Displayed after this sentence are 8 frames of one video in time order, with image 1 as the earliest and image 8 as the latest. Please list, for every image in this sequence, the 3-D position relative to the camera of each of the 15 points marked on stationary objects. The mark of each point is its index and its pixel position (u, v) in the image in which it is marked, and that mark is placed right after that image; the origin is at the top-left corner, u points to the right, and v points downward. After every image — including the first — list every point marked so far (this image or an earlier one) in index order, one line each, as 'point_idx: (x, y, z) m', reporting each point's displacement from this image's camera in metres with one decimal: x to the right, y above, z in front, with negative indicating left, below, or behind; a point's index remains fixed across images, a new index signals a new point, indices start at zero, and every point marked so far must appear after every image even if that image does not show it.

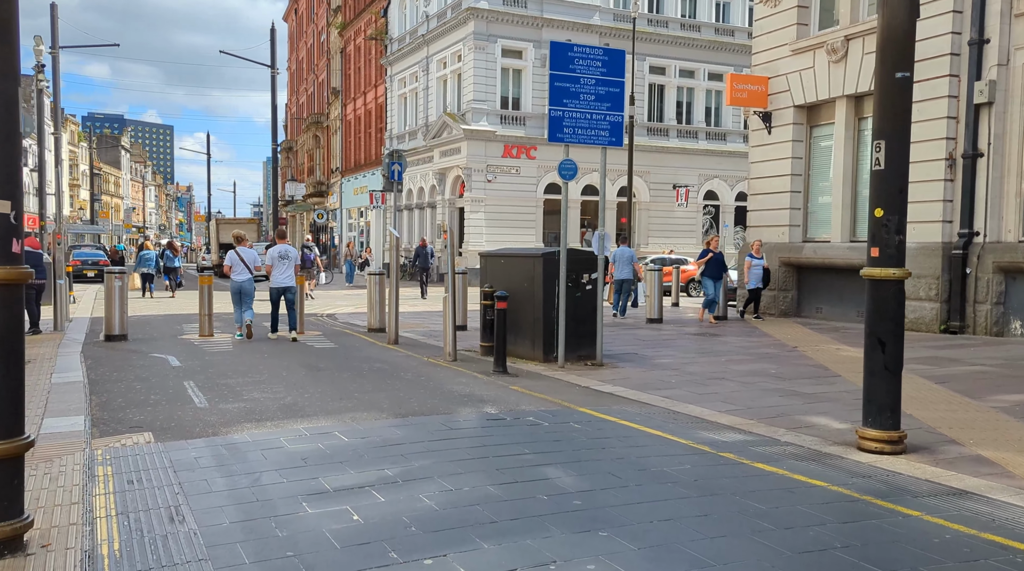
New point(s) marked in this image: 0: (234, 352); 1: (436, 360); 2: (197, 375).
0: (-3.8, -0.9, +12.8) m
1: (-1.0, -0.9, +11.7) m
2: (-3.5, -1.0, +10.6) m
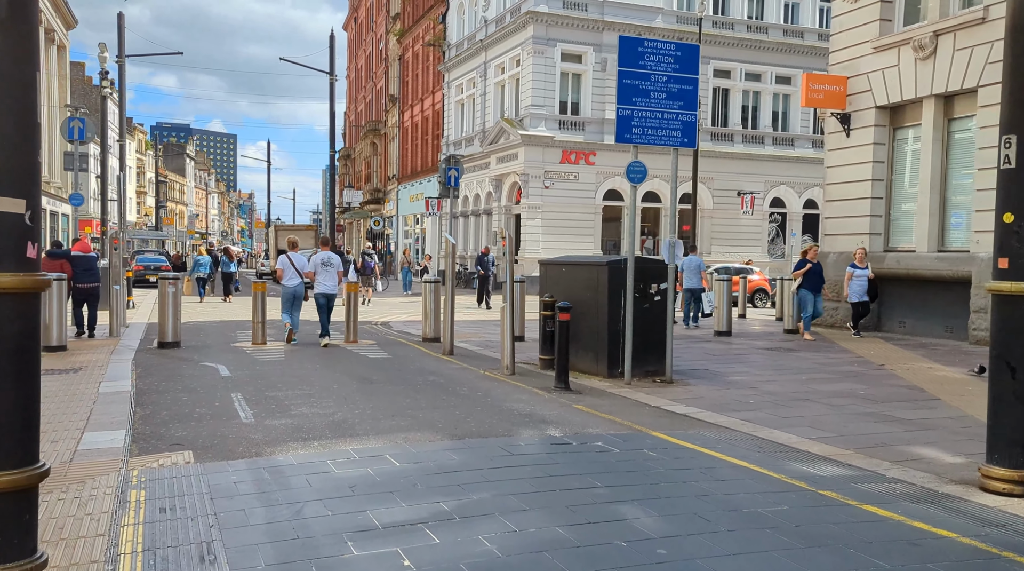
0: (-3.0, -1.0, +12.4) m
1: (-0.2, -1.0, +11.2) m
2: (-2.8, -1.1, +10.1) m
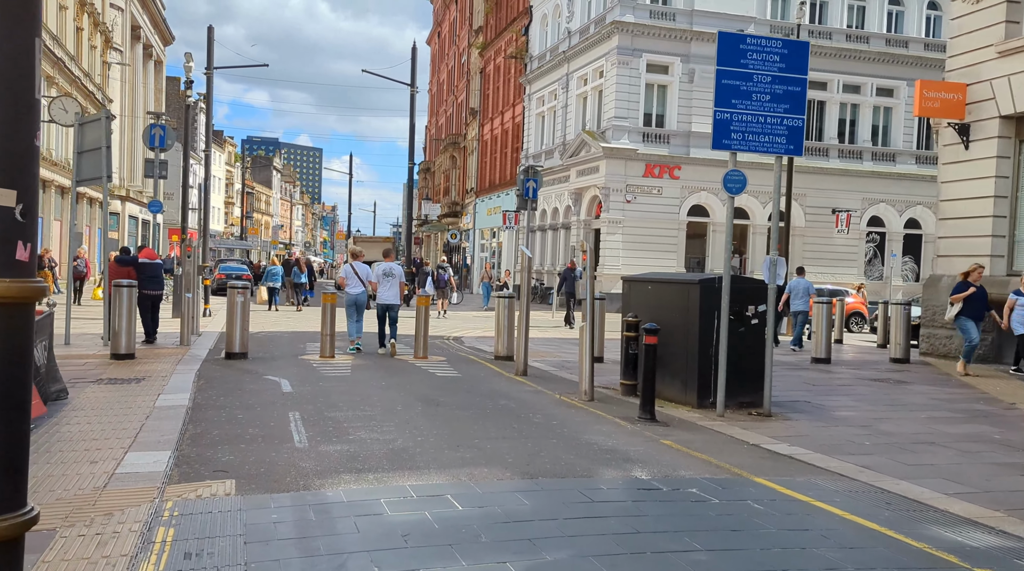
0: (-2.0, -1.1, +11.8) m
1: (+0.6, -1.2, +10.3) m
2: (-2.1, -1.2, +9.5) m
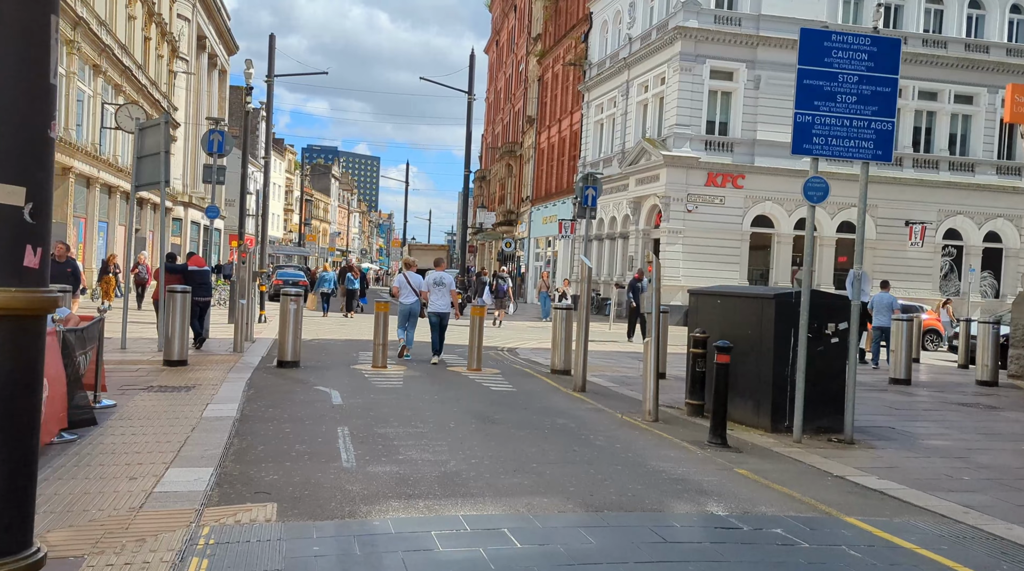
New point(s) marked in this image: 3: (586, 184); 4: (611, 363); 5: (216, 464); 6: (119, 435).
0: (-1.3, -1.2, +11.3) m
1: (+1.2, -1.4, +9.7) m
2: (-1.5, -1.3, +9.1) m
3: (+1.5, +2.1, +19.3) m
4: (+1.7, -1.3, +16.6) m
5: (-2.2, -1.3, +7.1) m
6: (-3.4, -1.3, +8.4) m
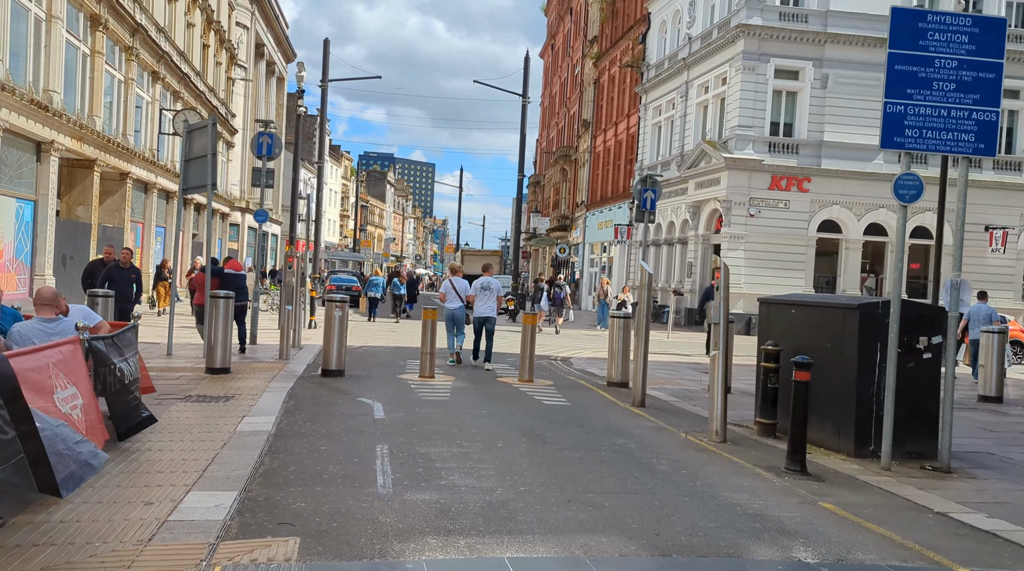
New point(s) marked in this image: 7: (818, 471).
0: (-0.7, -1.3, +10.7) m
1: (+1.7, -1.4, +8.9) m
2: (-1.0, -1.3, +8.4) m
3: (+2.6, +1.9, +18.5) m
4: (+2.6, -1.5, +15.7) m
5: (-1.8, -1.4, +6.5) m
6: (-3.0, -1.4, +7.8) m
7: (+2.4, -1.4, +7.4) m
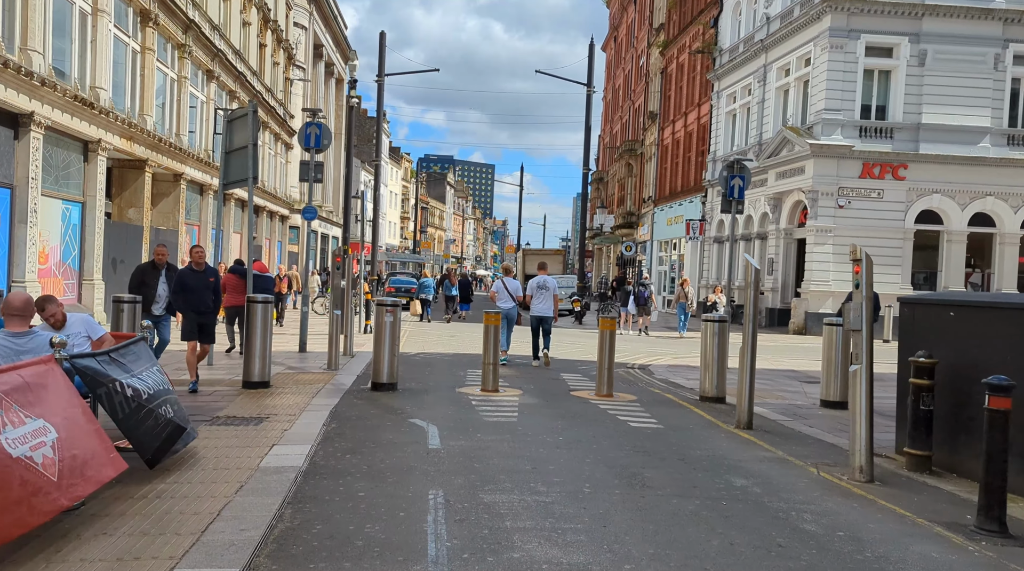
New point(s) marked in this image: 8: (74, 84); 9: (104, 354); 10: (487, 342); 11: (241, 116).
0: (+0.1, -1.3, +8.9) m
1: (+2.4, -1.4, +7.0) m
2: (-0.4, -1.3, +6.7) m
3: (+3.8, +2.0, +16.5) m
4: (+3.7, -1.4, +13.8) m
5: (-1.3, -1.4, +4.8) m
6: (-2.4, -1.4, +6.2) m
7: (+2.9, -1.4, +5.5) m
8: (-9.2, +4.2, +19.9) m
9: (-2.9, -0.5, +6.5) m
10: (-0.3, -0.7, +11.5) m
11: (-4.1, +2.6, +14.3) m
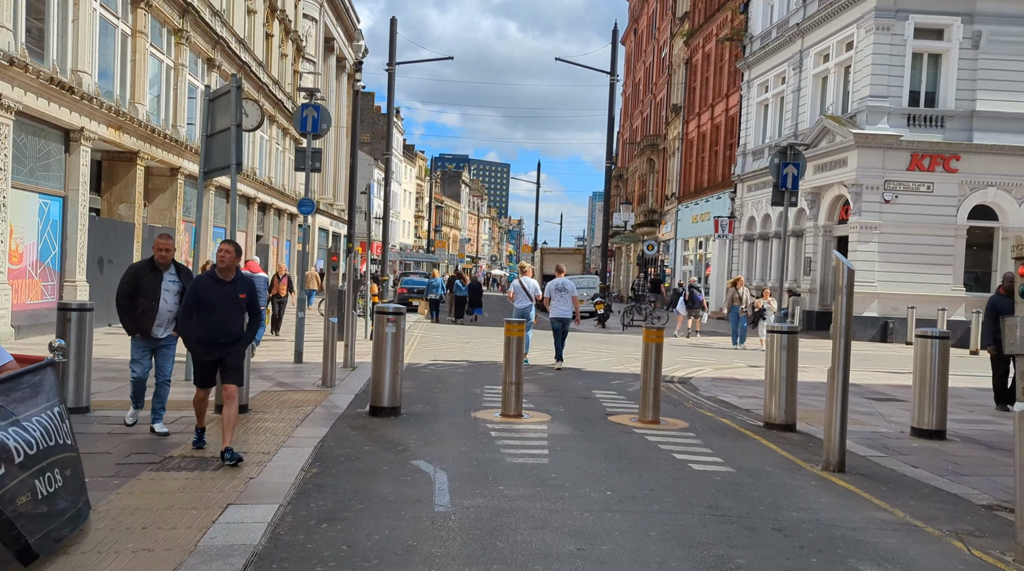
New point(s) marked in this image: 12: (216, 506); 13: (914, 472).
0: (+0.3, -1.4, +7.0) m
1: (+2.6, -1.4, +5.0) m
2: (-0.2, -1.4, +4.8) m
3: (+4.2, +1.9, +14.5) m
4: (+4.0, -1.5, +11.8) m
5: (-1.2, -1.4, +2.9) m
6: (-2.2, -1.4, +4.3) m
7: (+3.1, -1.5, +3.5) m
8: (-8.8, +4.2, +18.1) m
9: (-2.7, -0.5, +4.6) m
10: (0.0, -0.7, +9.5) m
11: (-3.7, +2.5, +12.5) m
12: (-1.8, -1.4, +5.7) m
13: (+3.3, -1.5, +7.8) m
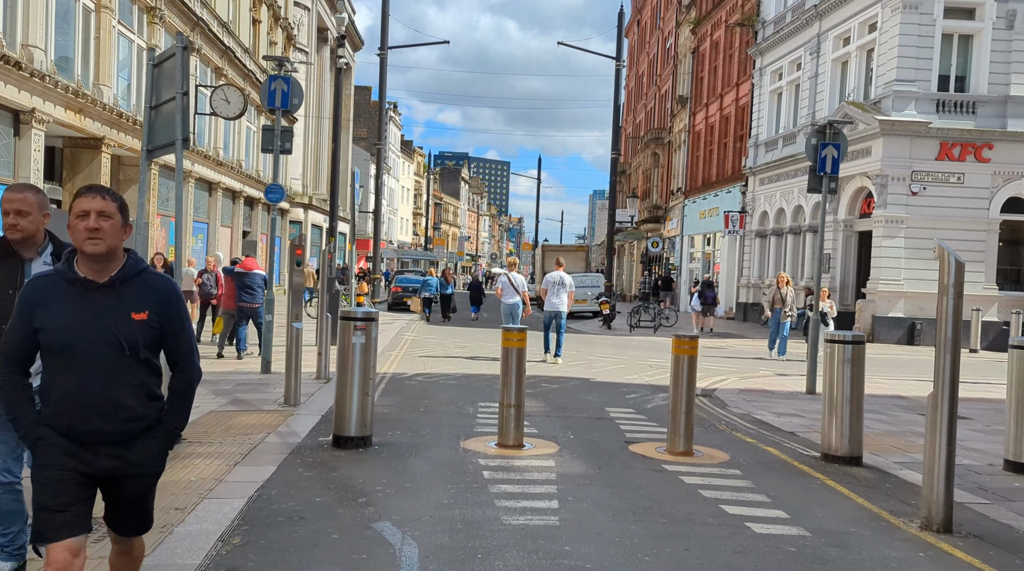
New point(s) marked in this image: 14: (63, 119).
0: (+0.3, -1.4, +5.1) m
1: (+2.6, -1.4, +3.2) m
2: (-0.2, -1.4, +2.9) m
3: (+4.1, +2.0, +12.7) m
4: (+4.0, -1.5, +9.9) m
5: (-1.2, -1.4, +1.0) m
6: (-2.2, -1.4, +2.5) m
7: (+3.1, -1.5, +1.6) m
8: (-8.8, +4.2, +16.2) m
9: (-2.7, -0.5, +2.8) m
10: (0.0, -0.7, +7.7) m
11: (-3.8, +2.5, +10.6) m
12: (-1.9, -1.4, +3.9) m
13: (+3.3, -1.5, +5.9) m
14: (-8.9, +3.3, +18.9) m
